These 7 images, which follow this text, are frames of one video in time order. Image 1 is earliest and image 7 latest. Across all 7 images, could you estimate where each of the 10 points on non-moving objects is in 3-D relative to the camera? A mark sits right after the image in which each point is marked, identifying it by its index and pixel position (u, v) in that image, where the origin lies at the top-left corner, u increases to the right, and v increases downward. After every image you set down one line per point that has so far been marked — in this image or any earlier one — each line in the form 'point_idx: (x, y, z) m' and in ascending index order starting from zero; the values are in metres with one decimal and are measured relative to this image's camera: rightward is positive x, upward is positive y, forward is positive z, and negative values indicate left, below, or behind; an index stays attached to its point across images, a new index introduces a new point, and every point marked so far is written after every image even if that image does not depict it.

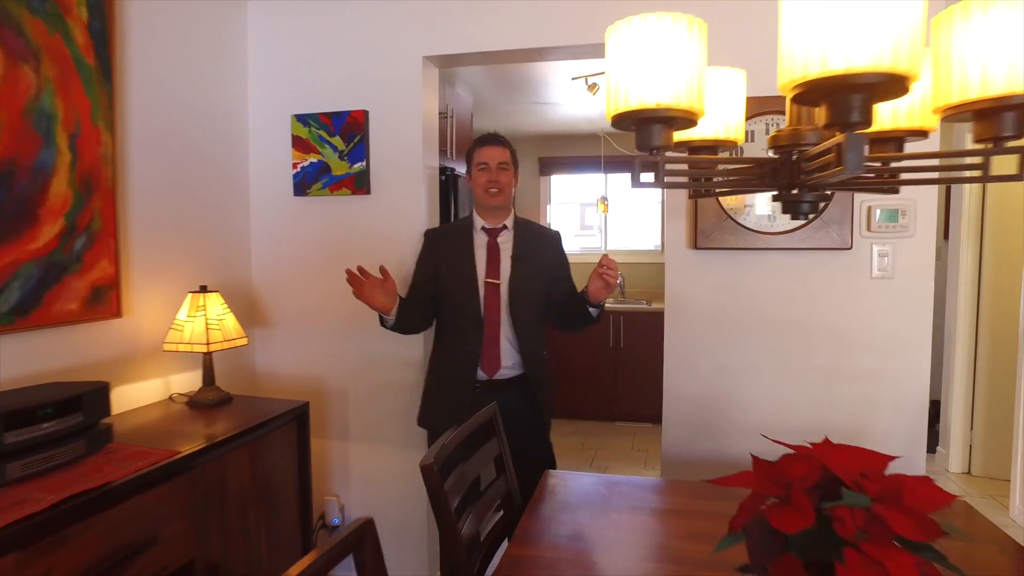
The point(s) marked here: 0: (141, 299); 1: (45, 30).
0: (-1.0, 0.0, +1.8) m
1: (-1.0, +0.6, +1.5) m
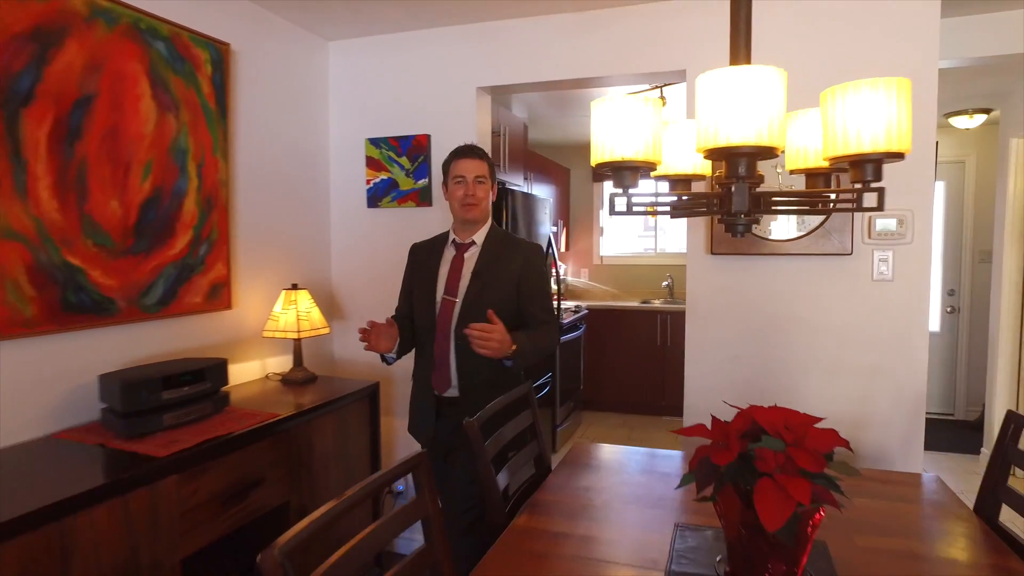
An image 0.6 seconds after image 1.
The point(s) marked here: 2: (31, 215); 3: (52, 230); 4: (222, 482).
0: (-0.8, 0.0, +2.2) m
1: (-0.9, +0.6, +1.9) m
2: (-1.1, +0.2, +1.5) m
3: (-1.0, +0.1, +1.6) m
4: (-0.6, -0.4, +1.6) m
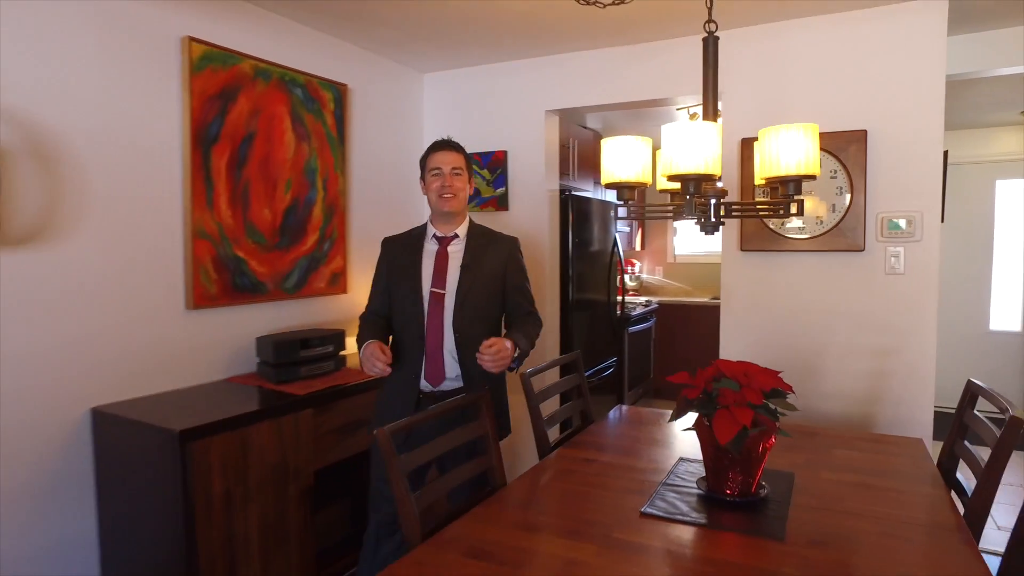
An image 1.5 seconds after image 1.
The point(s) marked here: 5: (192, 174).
0: (-0.6, 0.0, +2.8) m
1: (-0.7, +0.6, +2.5) m
2: (-0.9, +0.2, +2.1) m
3: (-0.9, +0.2, +2.2) m
4: (-0.5, -0.4, +2.2) m
5: (-1.0, +0.3, +2.1) m
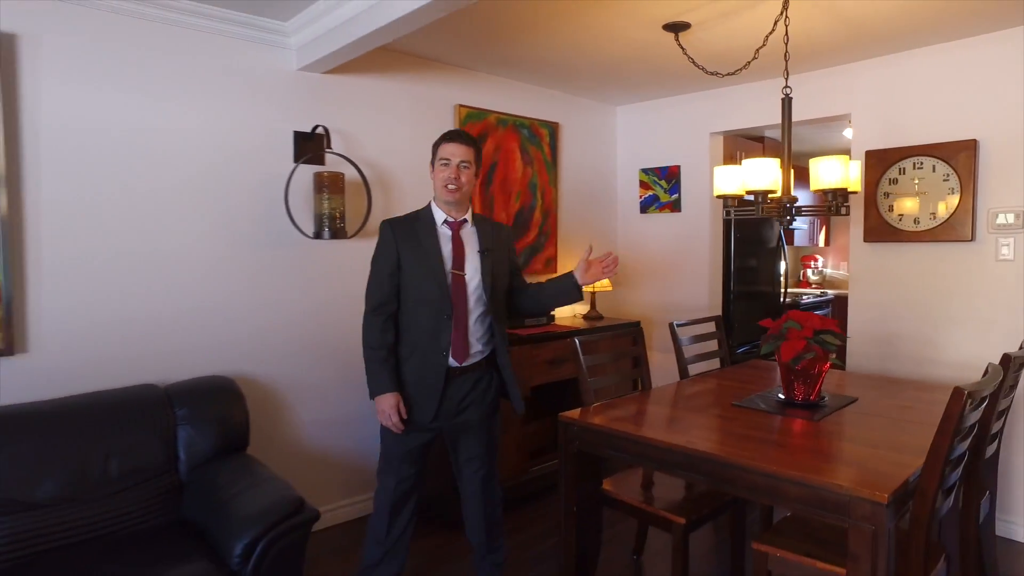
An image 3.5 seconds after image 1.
0: (+0.3, +0.1, +3.8) m
1: (+0.1, +0.7, +3.6) m
2: (-0.2, +0.3, +3.3) m
3: (-0.2, +0.3, +3.3) m
4: (+0.2, -0.3, +3.2) m
5: (-0.2, +0.4, +3.2) m
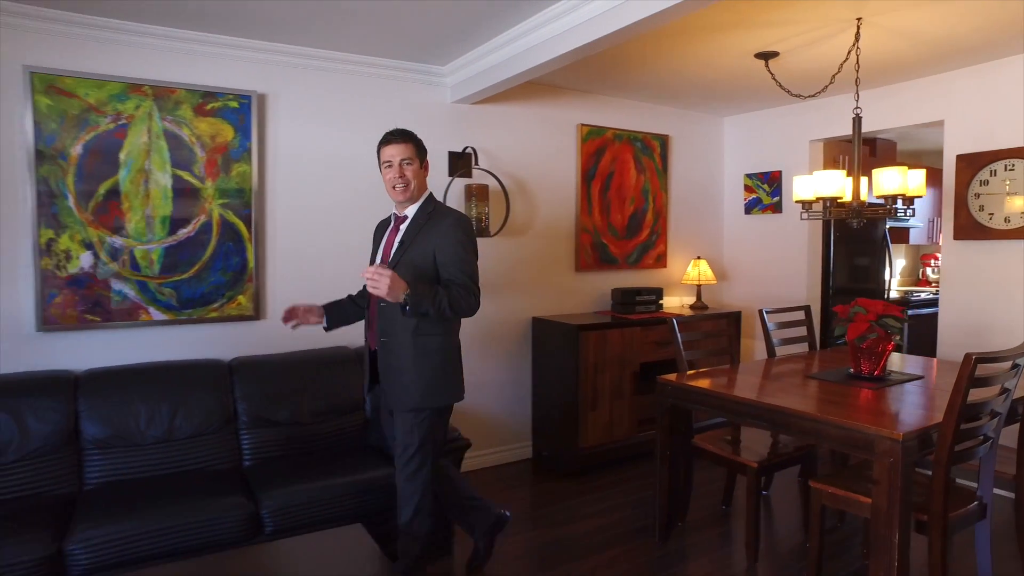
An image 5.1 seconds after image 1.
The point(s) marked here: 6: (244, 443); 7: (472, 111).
0: (+1.0, +0.2, +4.3) m
1: (+0.8, +0.8, +4.1) m
2: (+0.4, +0.4, +3.9) m
3: (+0.5, +0.3, +3.9) m
4: (+0.8, -0.2, +3.7) m
5: (+0.4, +0.5, +3.8) m
6: (-1.0, -0.6, +2.6) m
7: (-0.2, +0.9, +3.4) m
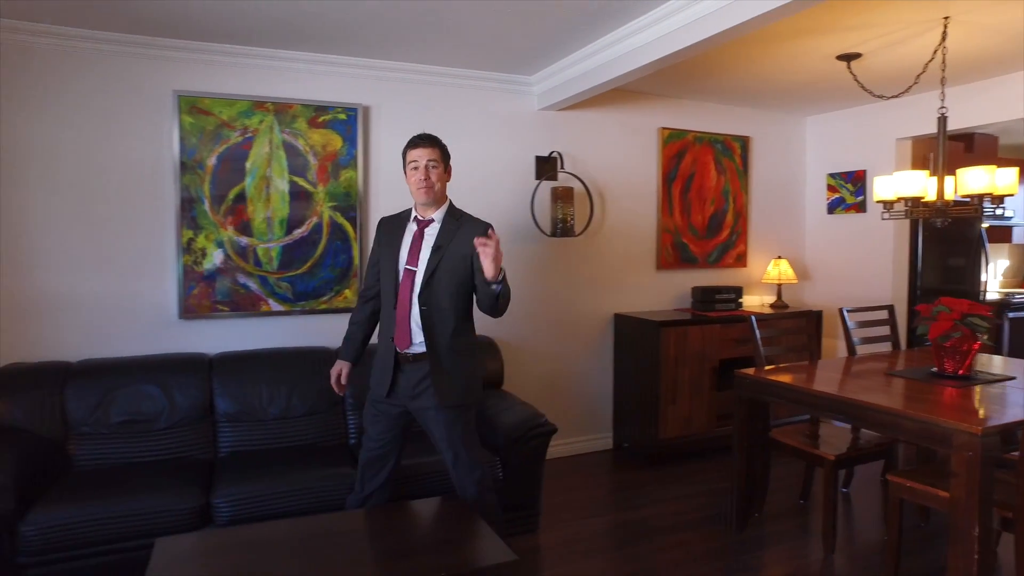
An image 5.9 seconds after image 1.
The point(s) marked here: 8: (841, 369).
0: (+1.5, +0.2, +4.4) m
1: (+1.3, +0.8, +4.2) m
2: (+0.9, +0.4, +4.0) m
3: (+1.0, +0.4, +4.0) m
4: (+1.3, -0.2, +3.7) m
5: (+0.8, +0.5, +3.9) m
6: (-0.7, -0.6, +2.9) m
7: (+0.2, +0.9, +3.6) m
8: (+1.4, -0.4, +3.1) m
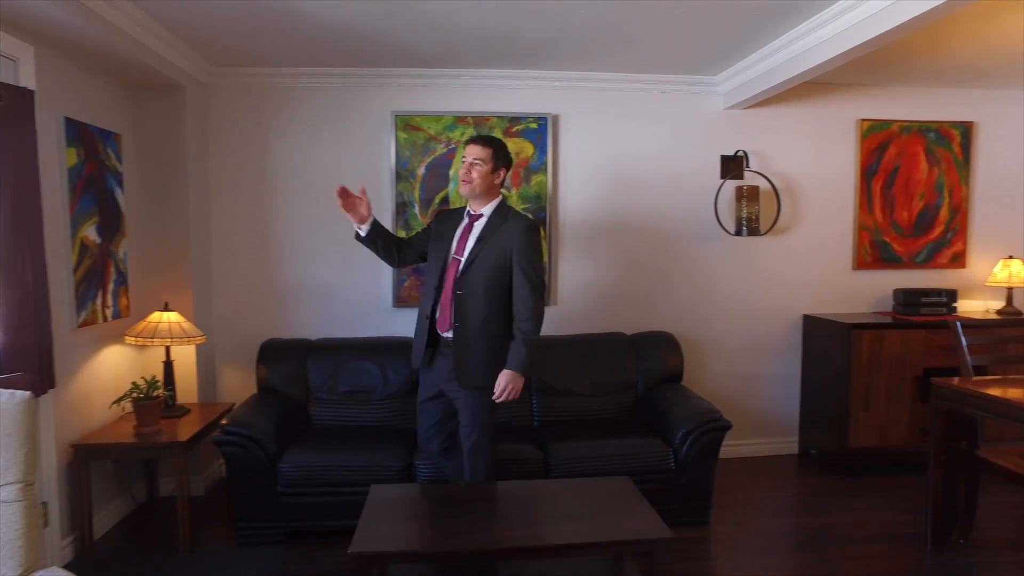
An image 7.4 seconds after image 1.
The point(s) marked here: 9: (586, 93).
0: (+2.6, +0.2, +4.0) m
1: (+2.4, +0.7, +3.8) m
2: (+1.9, +0.4, +3.8) m
3: (+2.0, +0.3, +3.8) m
4: (+2.2, -0.3, +3.4) m
5: (+1.9, +0.5, +3.7) m
6: (+0.1, -0.5, +3.1) m
7: (+1.2, +0.9, +3.6) m
8: (+2.2, -0.4, +2.7) m
9: (+0.4, +1.0, +3.4) m
